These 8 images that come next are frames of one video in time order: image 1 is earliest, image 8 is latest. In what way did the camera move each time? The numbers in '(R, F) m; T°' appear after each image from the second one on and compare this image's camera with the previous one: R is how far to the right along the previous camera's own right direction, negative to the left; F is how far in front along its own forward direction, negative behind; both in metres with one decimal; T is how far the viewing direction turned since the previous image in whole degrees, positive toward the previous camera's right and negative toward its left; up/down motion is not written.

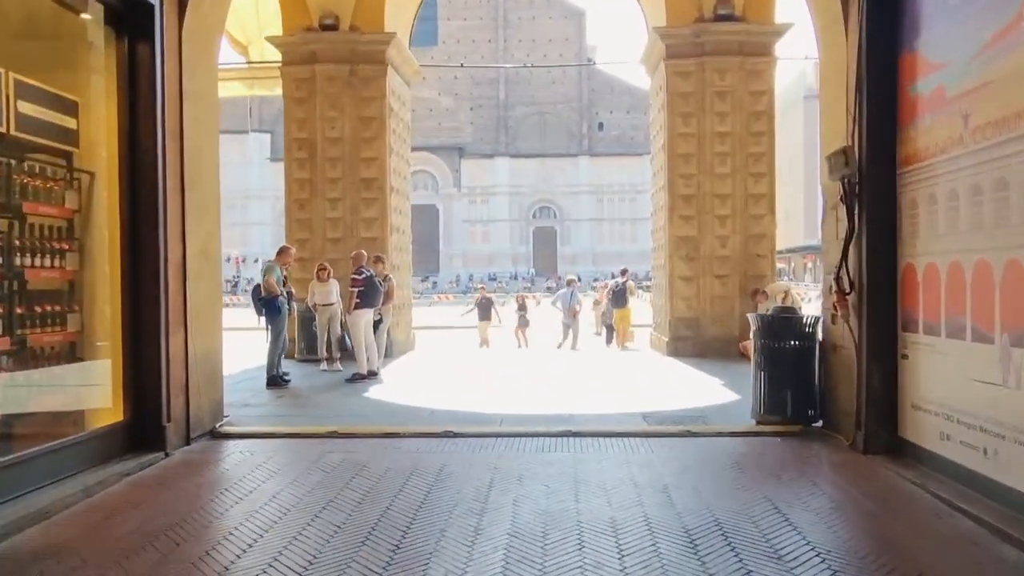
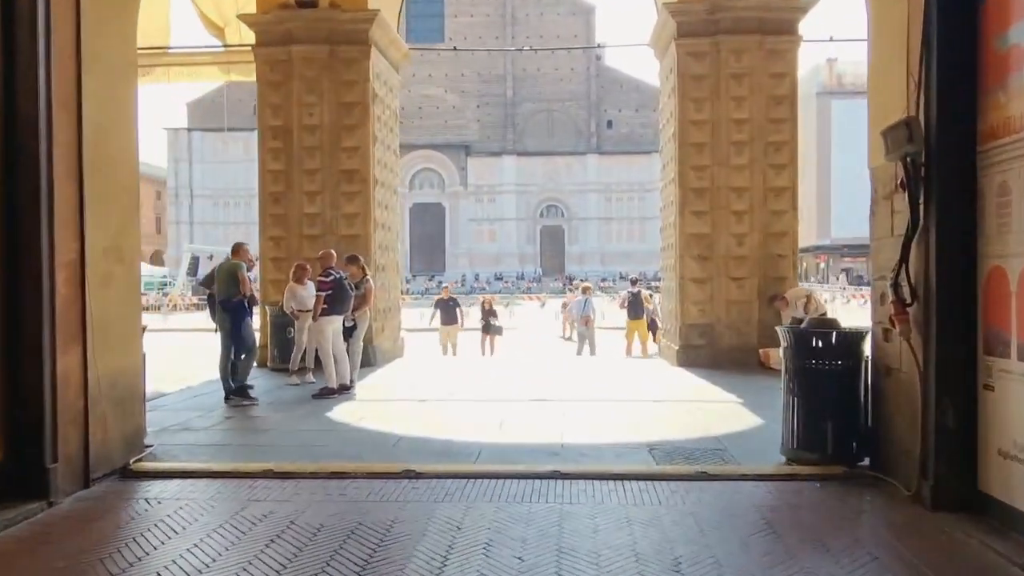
(+0.2, +1.1) m; -1°
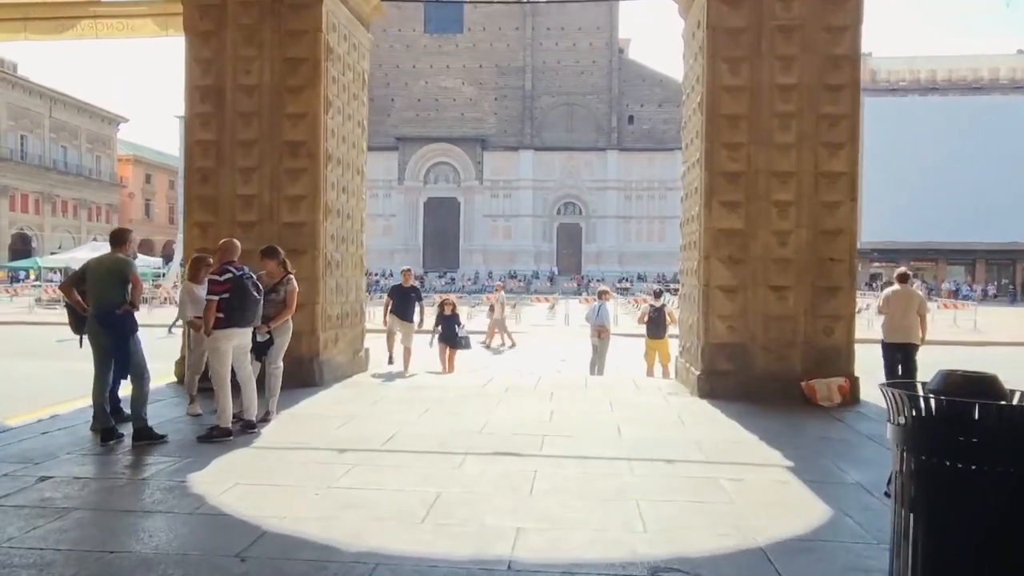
(+0.4, +2.1) m; -1°
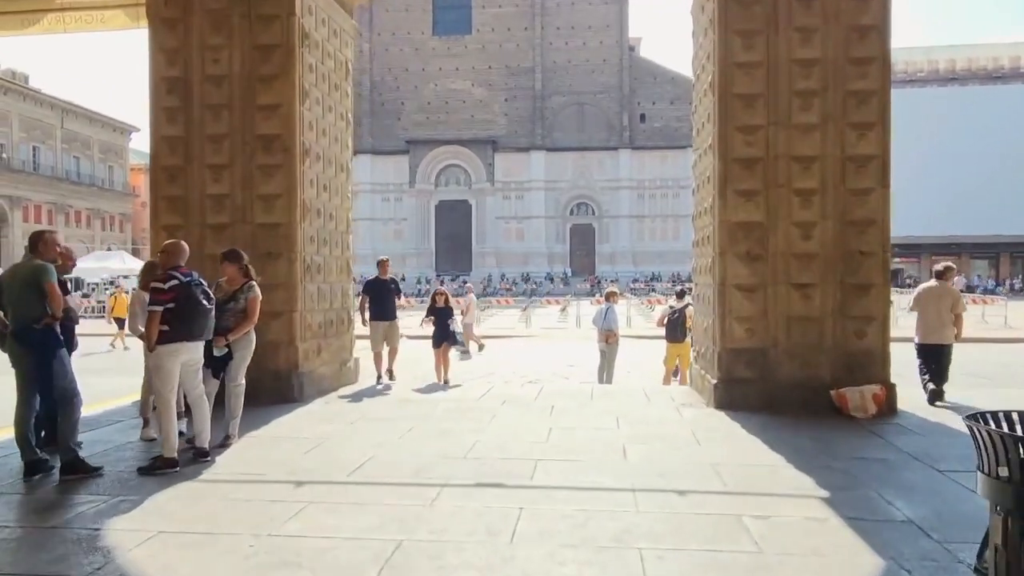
(+0.2, +0.8) m; -1°
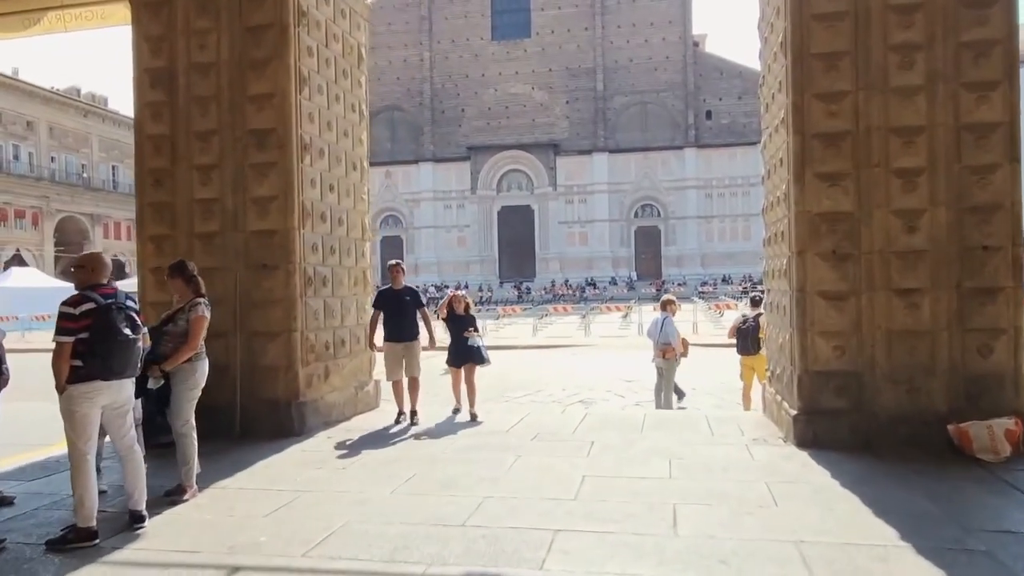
(+0.3, +1.3) m; -5°
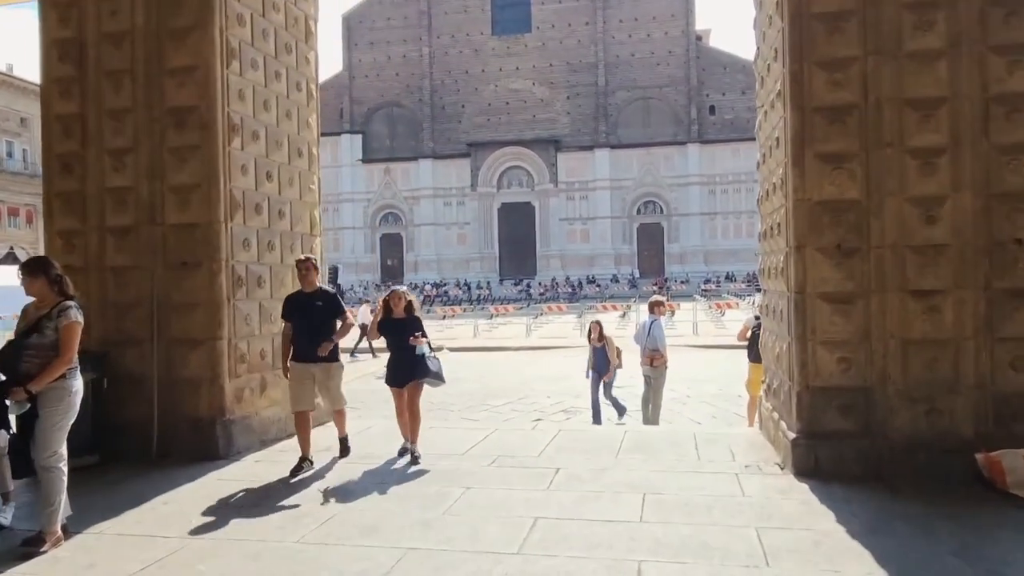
(+0.4, +0.9) m; 0°
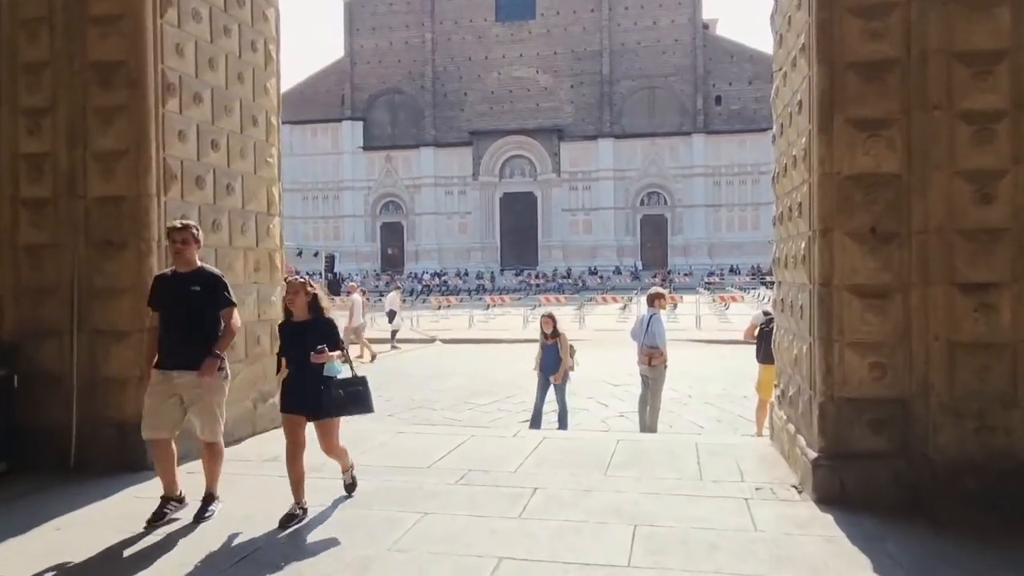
(+0.2, +0.8) m; 0°
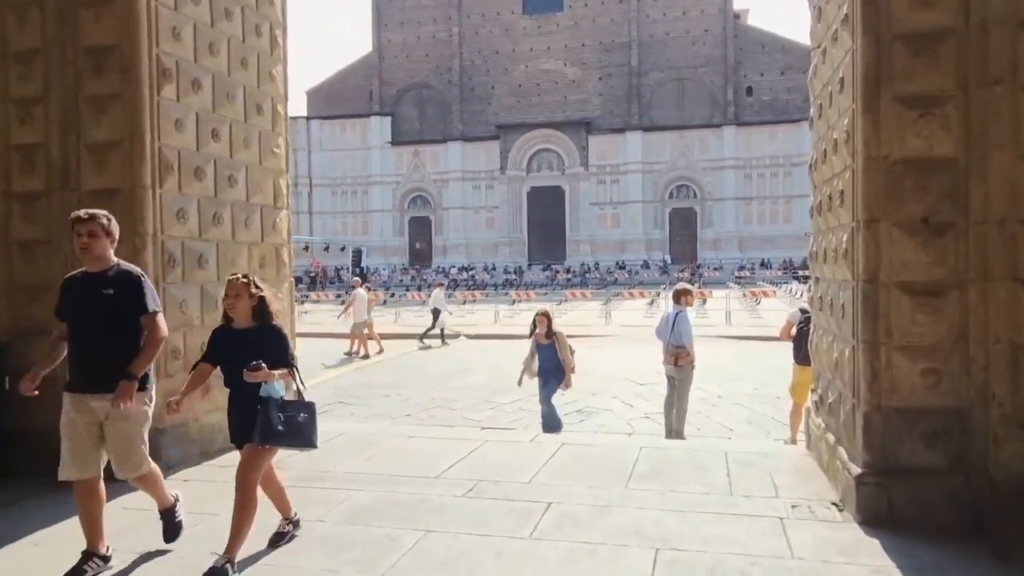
(+0.1, +0.4) m; -2°
